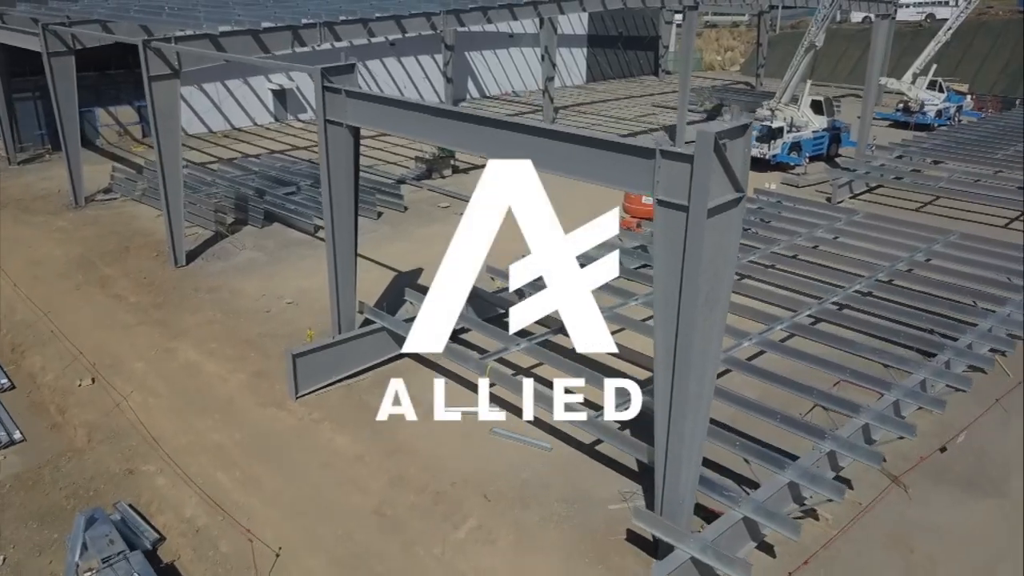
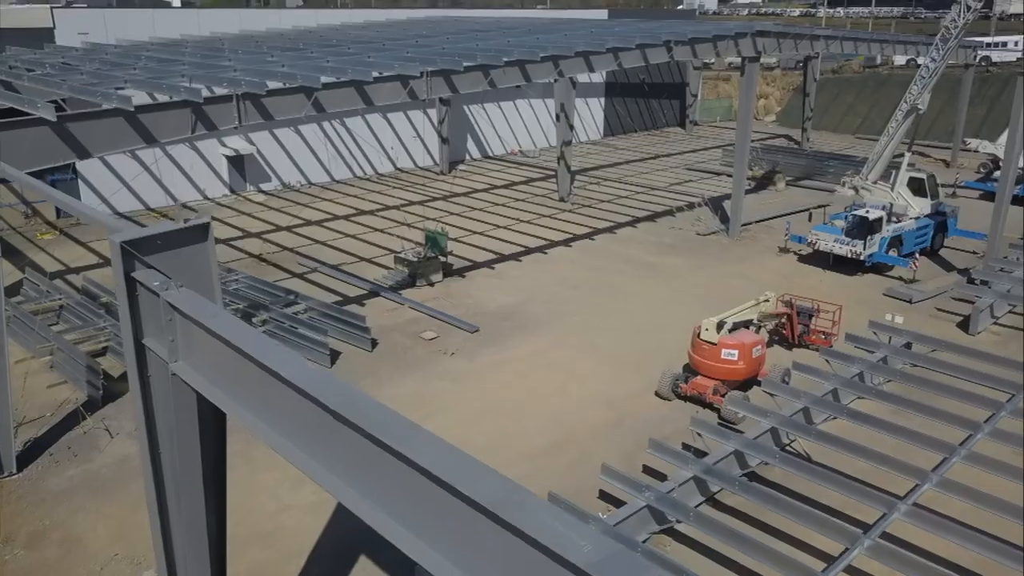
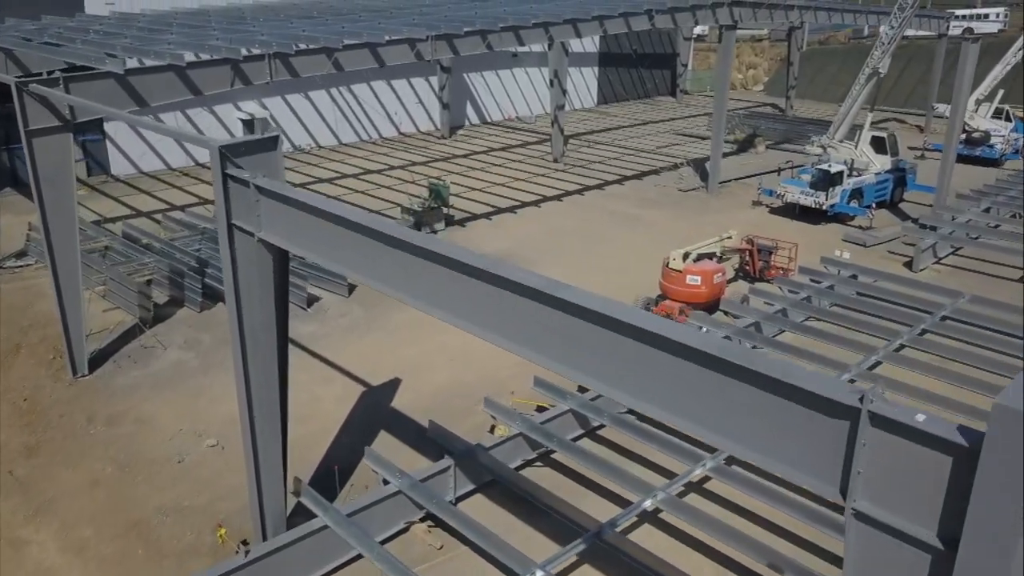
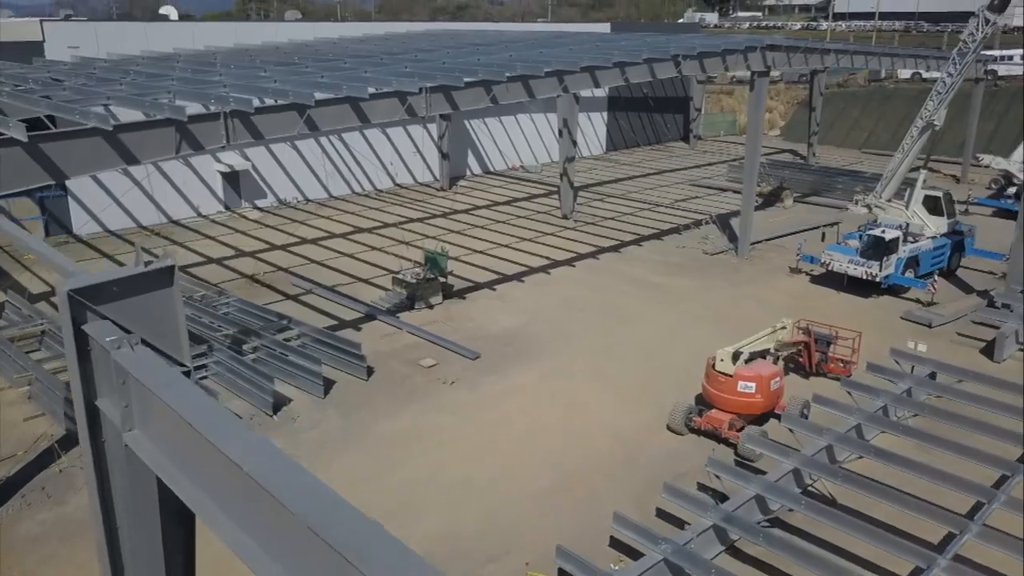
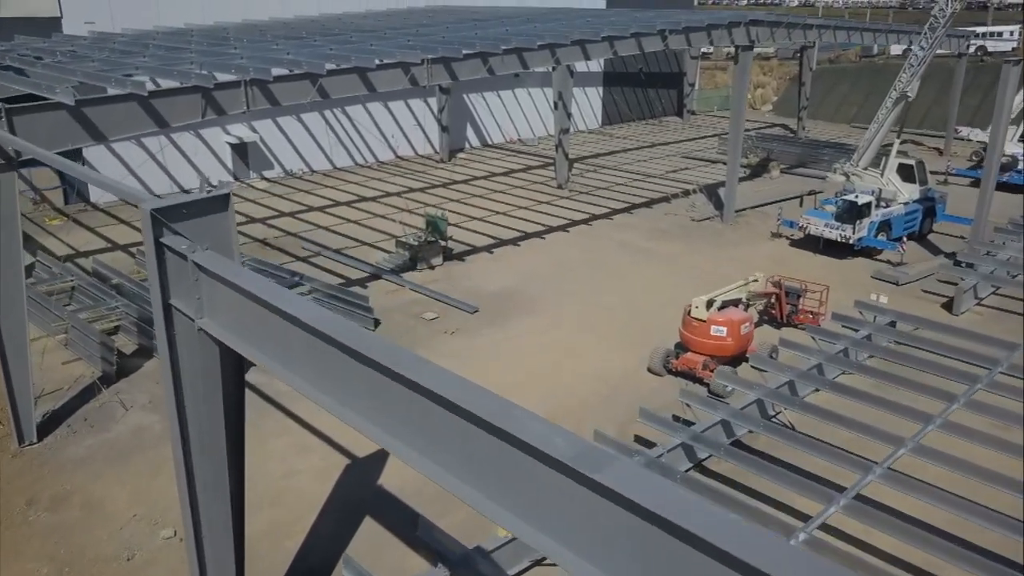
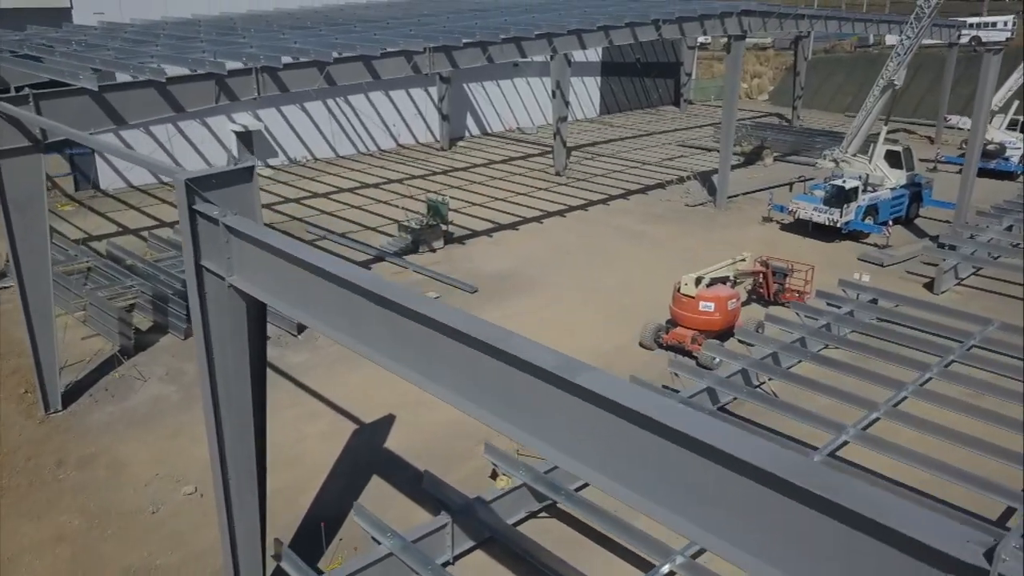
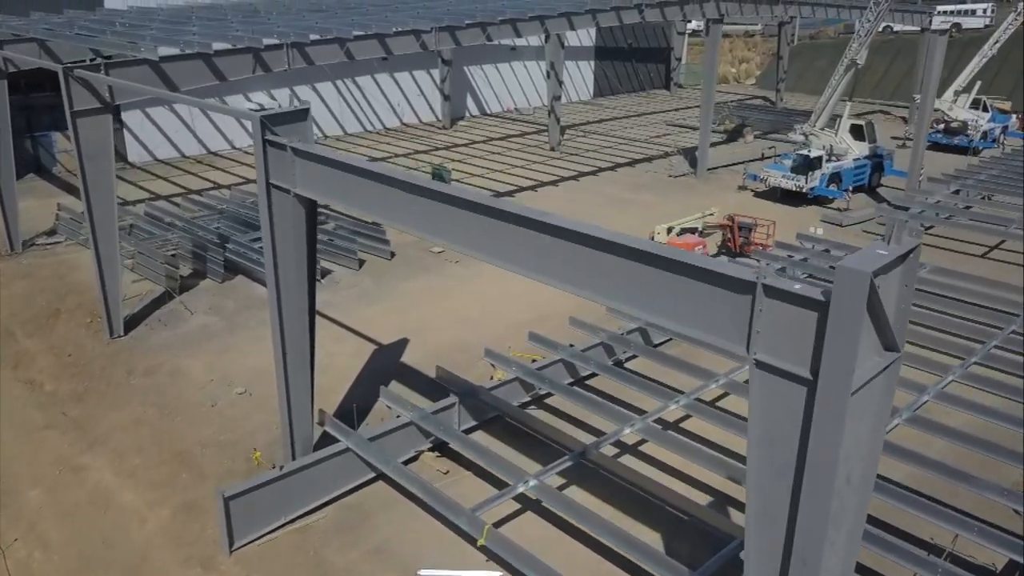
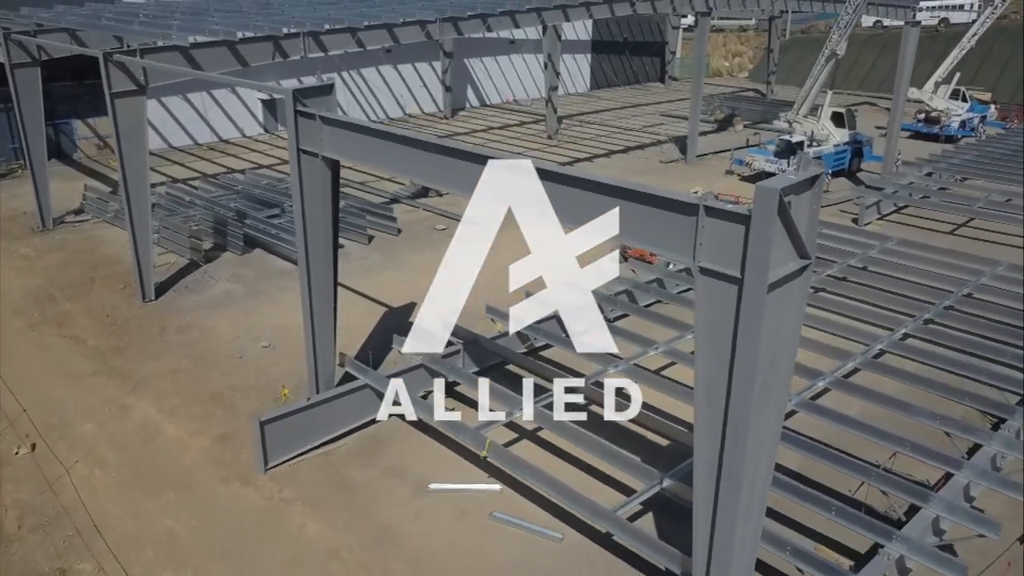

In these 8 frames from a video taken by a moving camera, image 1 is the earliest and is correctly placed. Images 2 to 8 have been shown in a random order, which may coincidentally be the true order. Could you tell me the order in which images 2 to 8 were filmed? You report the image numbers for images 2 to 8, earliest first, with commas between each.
8, 7, 3, 6, 5, 2, 4
